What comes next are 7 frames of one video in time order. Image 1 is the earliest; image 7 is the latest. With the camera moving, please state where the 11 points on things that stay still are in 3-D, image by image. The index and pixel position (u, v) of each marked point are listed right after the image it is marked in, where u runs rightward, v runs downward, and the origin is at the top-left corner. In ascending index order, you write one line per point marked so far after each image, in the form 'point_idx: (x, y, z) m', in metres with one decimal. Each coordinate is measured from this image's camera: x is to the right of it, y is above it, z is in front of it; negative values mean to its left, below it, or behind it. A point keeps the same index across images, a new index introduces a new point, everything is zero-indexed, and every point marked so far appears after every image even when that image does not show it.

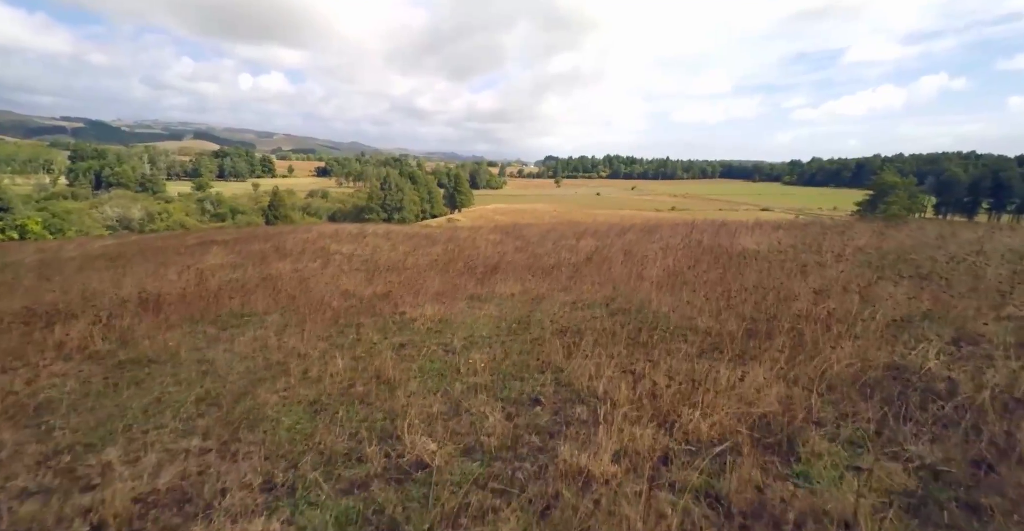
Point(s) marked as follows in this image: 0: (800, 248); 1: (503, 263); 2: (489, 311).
0: (+7.8, +0.4, +12.1) m
1: (-0.3, +0.1, +13.7) m
2: (-0.4, -0.8, +7.3) m
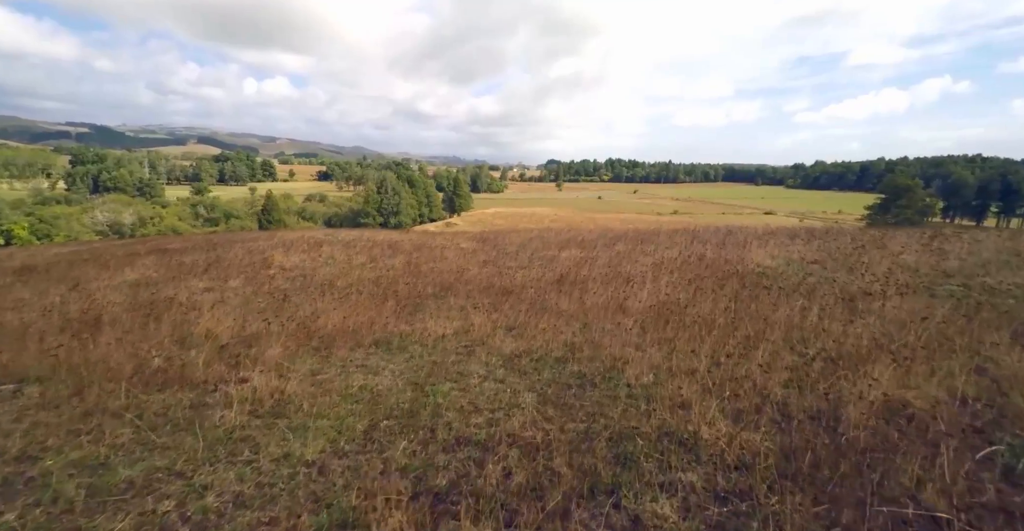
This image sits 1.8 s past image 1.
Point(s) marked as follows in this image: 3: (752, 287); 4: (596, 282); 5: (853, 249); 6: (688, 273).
0: (+6.7, -0.1, +9.4) m
1: (-1.3, -0.4, +11.1) m
2: (-1.4, -1.2, +4.7) m
3: (+4.3, -0.4, +7.9) m
4: (+1.8, -0.4, +9.5) m
5: (+8.8, +0.4, +11.4) m
6: (+3.8, -0.2, +9.7) m
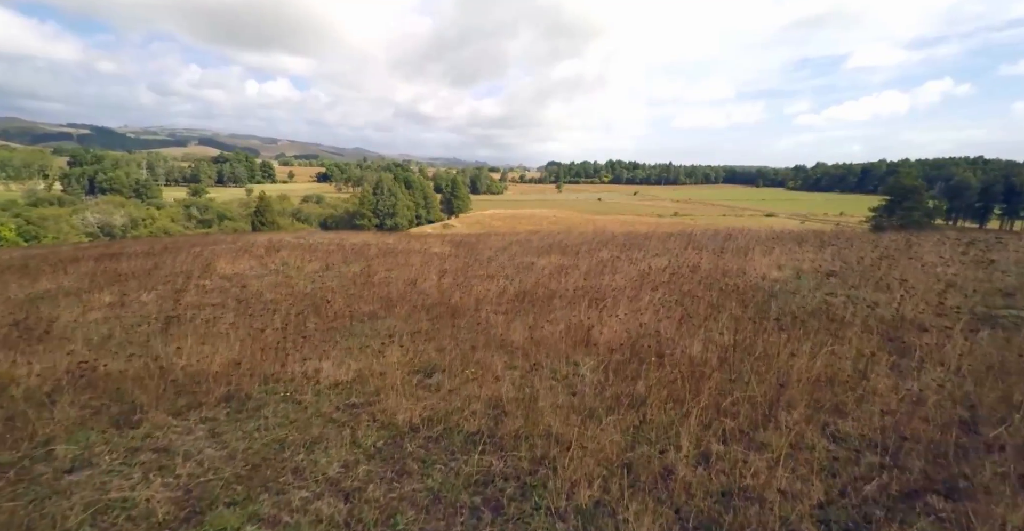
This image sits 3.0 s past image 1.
0: (+5.8, -0.3, +7.6) m
1: (-2.2, -0.6, +9.3) m
2: (-2.4, -1.4, +2.9) m
3: (+3.4, -0.7, +6.1) m
4: (+0.9, -0.6, +7.7) m
5: (+7.9, +0.2, +9.6) m
6: (+2.9, -0.5, +7.9) m
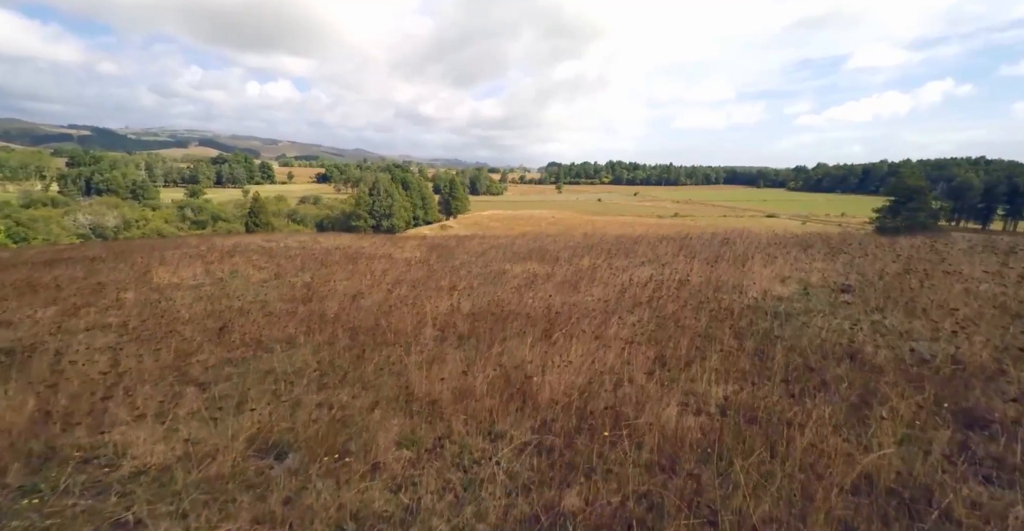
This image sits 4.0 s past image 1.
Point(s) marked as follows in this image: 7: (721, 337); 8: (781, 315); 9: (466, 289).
0: (+5.0, -0.6, +6.1) m
1: (-3.1, -0.9, +7.8) m
2: (-3.2, -1.7, +1.4) m
3: (+2.6, -0.9, +4.6) m
4: (+0.1, -0.9, +6.2) m
5: (+7.0, -0.1, +8.1) m
6: (+2.1, -0.7, +6.3) m
7: (+2.5, -0.9, +5.3) m
8: (+3.7, -0.7, +6.1) m
9: (-1.0, -0.5, +9.6) m
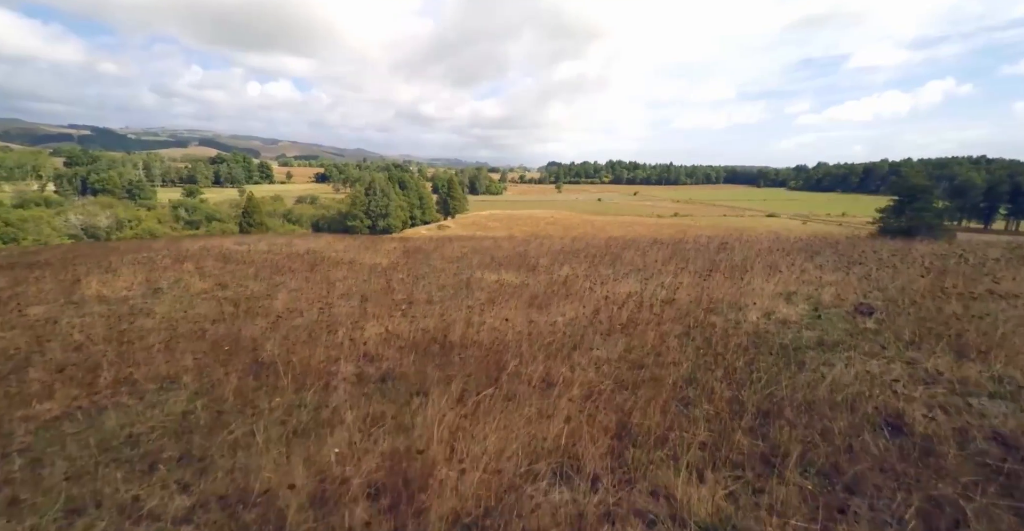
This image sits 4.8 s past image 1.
0: (+4.2, -0.8, +4.8) m
1: (-3.8, -1.1, +6.4) m
2: (-3.9, -1.9, 0.0) m
3: (+1.8, -1.2, +3.2) m
4: (-0.7, -1.1, +4.8) m
5: (+6.3, -0.3, +6.7) m
6: (+1.4, -1.0, +5.0) m
7: (+1.8, -1.1, +3.9) m
8: (+3.0, -0.9, +4.7) m
9: (-1.7, -0.8, +8.3) m
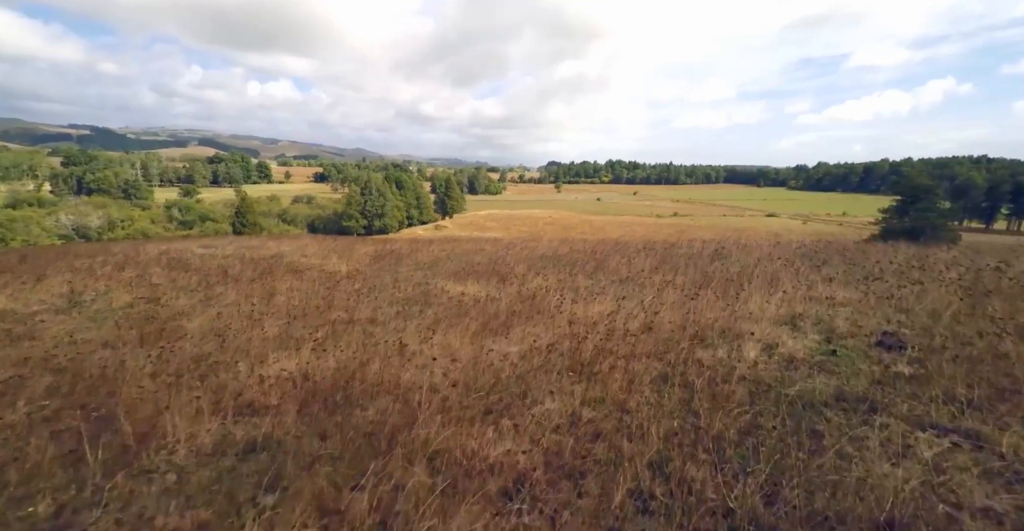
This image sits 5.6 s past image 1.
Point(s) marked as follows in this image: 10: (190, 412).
0: (+3.5, -1.0, +3.4) m
1: (-4.6, -1.4, +5.1) m
2: (-4.7, -2.2, -1.3) m
3: (+1.1, -1.4, +1.9) m
4: (-1.4, -1.3, +3.5) m
5: (+5.5, -0.6, +5.4) m
6: (+0.6, -1.2, +3.6) m
7: (+1.0, -1.3, +2.6) m
8: (+2.2, -1.2, +3.4) m
9: (-2.5, -1.0, +6.9) m
10: (-3.0, -1.4, +4.0) m
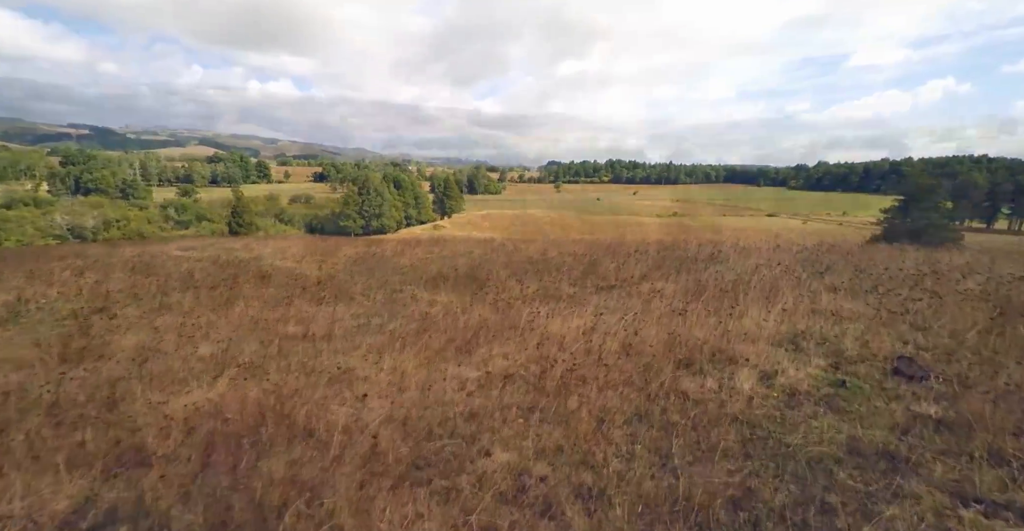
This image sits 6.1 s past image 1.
0: (+3.0, -1.2, +2.6) m
1: (-5.1, -1.5, +4.3) m
2: (-5.2, -2.3, -2.1) m
3: (+0.6, -1.6, +1.1) m
4: (-1.9, -1.5, +2.7) m
5: (+5.0, -0.7, +4.6) m
6: (+0.1, -1.4, +2.8) m
7: (+0.5, -1.5, +1.8) m
8: (+1.7, -1.3, +2.6) m
9: (-3.0, -1.2, +6.1) m
10: (-3.5, -1.5, +3.3) m
